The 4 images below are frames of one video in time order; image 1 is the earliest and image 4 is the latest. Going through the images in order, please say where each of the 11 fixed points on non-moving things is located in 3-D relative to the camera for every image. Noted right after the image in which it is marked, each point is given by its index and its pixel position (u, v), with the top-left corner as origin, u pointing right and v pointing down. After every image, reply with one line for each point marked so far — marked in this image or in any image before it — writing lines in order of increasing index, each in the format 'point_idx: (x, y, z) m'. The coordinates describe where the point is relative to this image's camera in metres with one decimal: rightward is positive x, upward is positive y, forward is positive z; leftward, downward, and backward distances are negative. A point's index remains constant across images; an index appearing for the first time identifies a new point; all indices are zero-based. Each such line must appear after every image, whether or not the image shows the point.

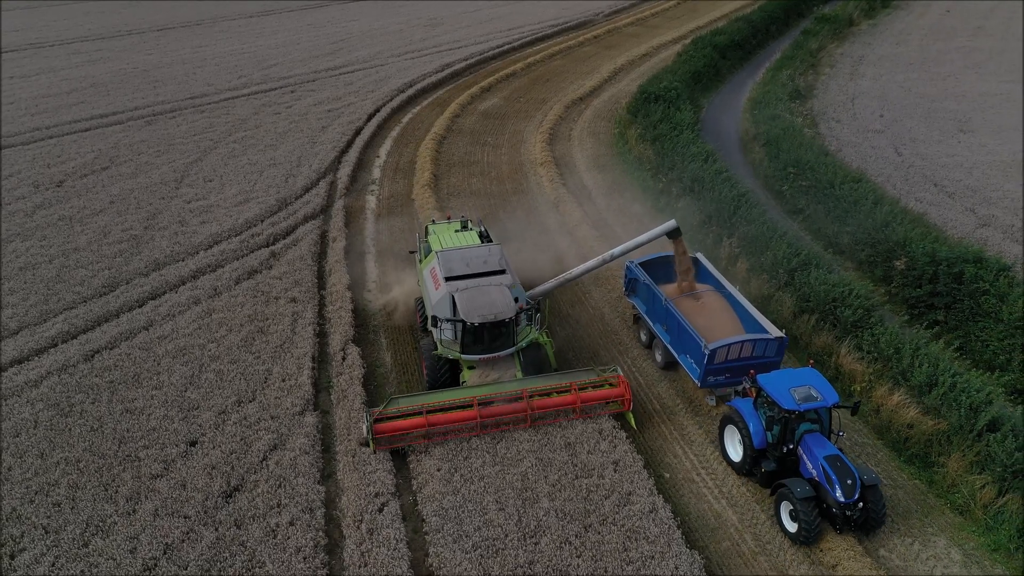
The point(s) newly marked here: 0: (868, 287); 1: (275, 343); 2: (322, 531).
0: (+6.6, 0.0, +15.0) m
1: (-4.3, -1.0, +14.6) m
2: (-2.5, -3.2, +10.5) m
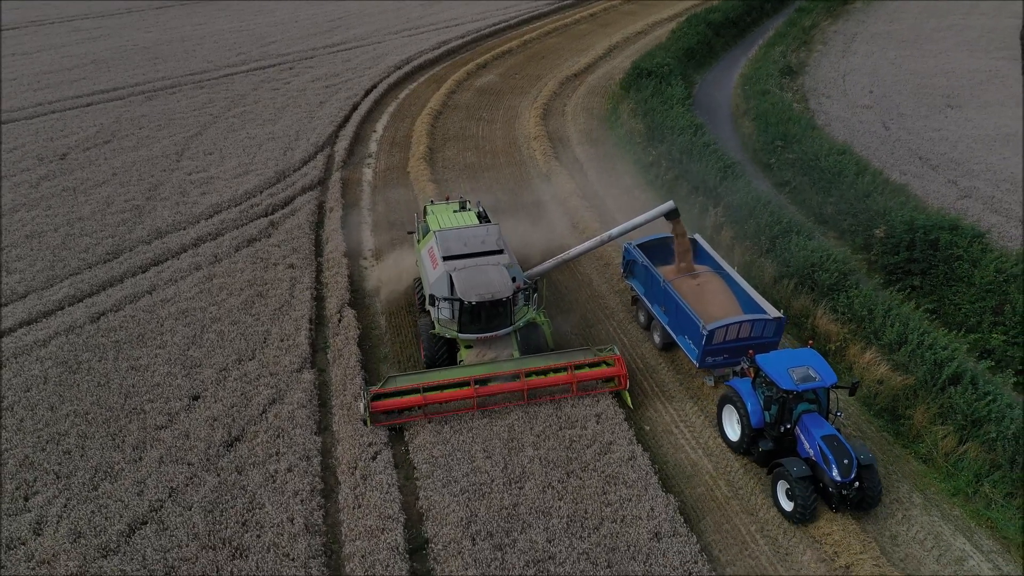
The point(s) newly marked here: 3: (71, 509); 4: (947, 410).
0: (+6.4, +0.6, +15.5) m
1: (-4.5, -0.3, +15.1) m
2: (-2.7, -2.6, +11.1) m
3: (-5.7, -2.9, +10.5) m
4: (+6.3, -1.7, +11.6) m
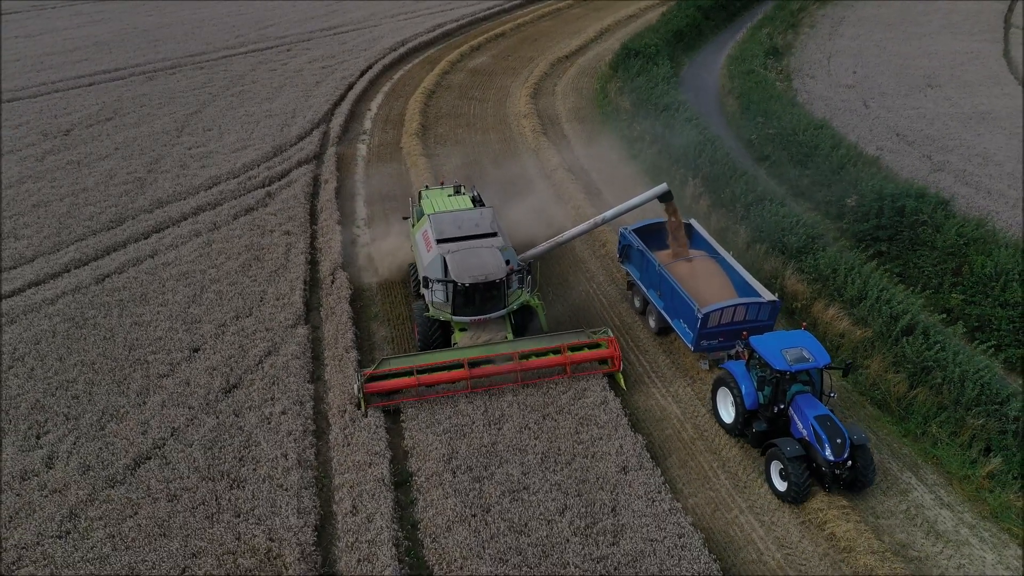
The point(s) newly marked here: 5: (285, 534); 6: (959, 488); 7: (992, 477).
0: (+6.1, +1.4, +16.2) m
1: (-4.8, +0.4, +15.9) m
2: (-3.0, -1.9, +11.9) m
3: (-6.0, -2.2, +11.3) m
4: (+6.0, -1.1, +12.4) m
5: (-2.8, -3.0, +9.9) m
6: (+6.0, -2.7, +10.8) m
7: (+6.3, -2.5, +10.7) m
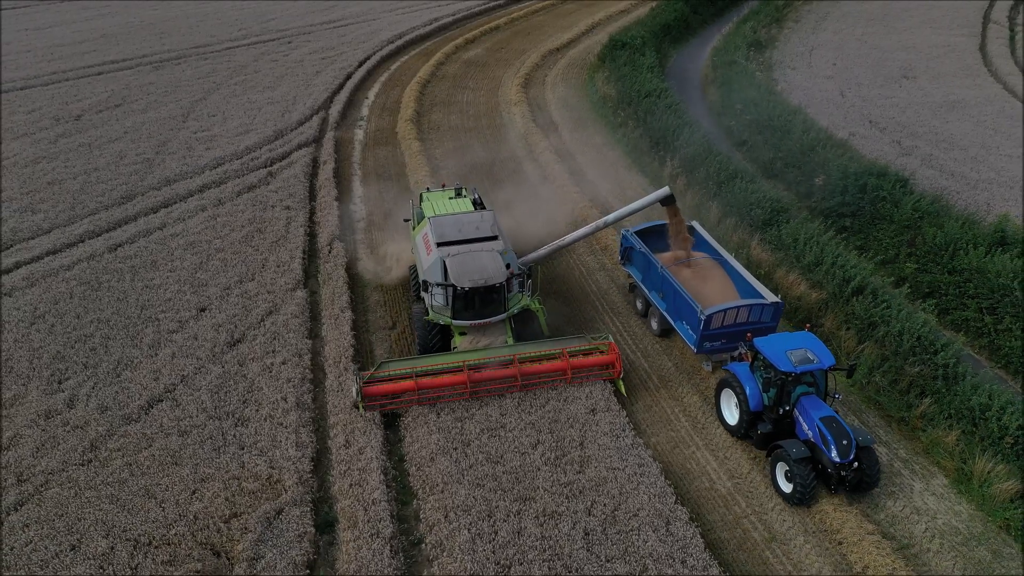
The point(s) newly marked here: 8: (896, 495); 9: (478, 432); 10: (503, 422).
0: (+5.8, +2.0, +17.3) m
1: (-5.1, +1.0, +17.0) m
2: (-3.3, -1.3, +13.0) m
3: (-6.3, -1.6, +12.4) m
4: (+5.6, -0.5, +13.5) m
5: (-3.1, -2.4, +11.0) m
6: (+5.6, -2.1, +11.9) m
7: (+6.0, -1.9, +11.8) m
8: (+5.1, -2.7, +10.7) m
9: (-0.5, -2.1, +11.6) m
10: (-0.1, -2.0, +11.8) m
